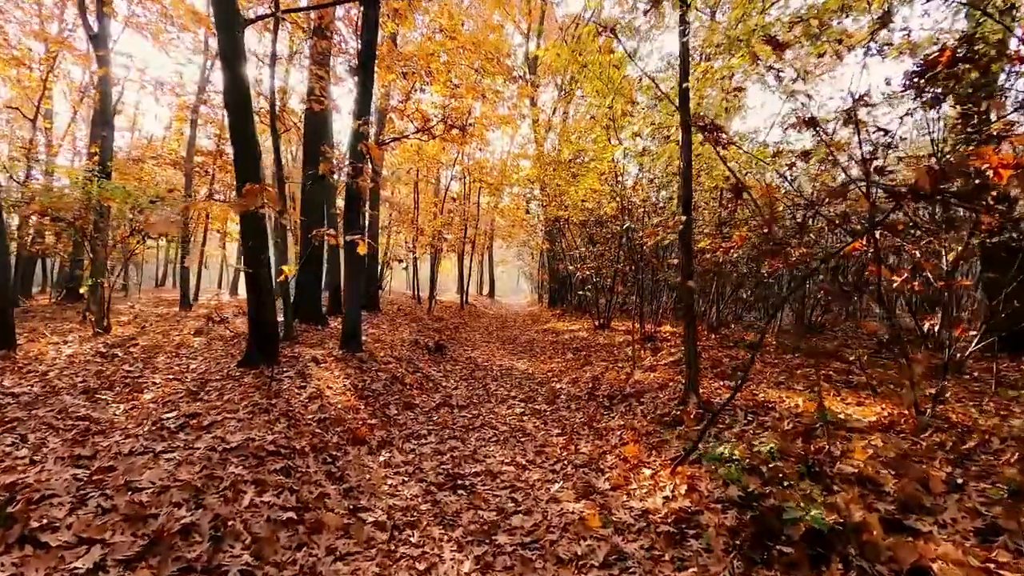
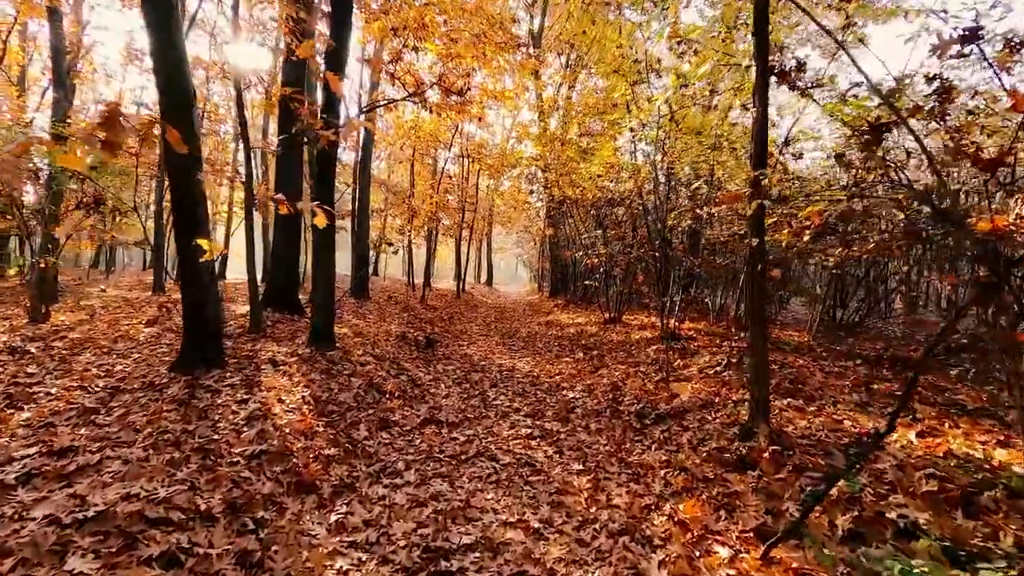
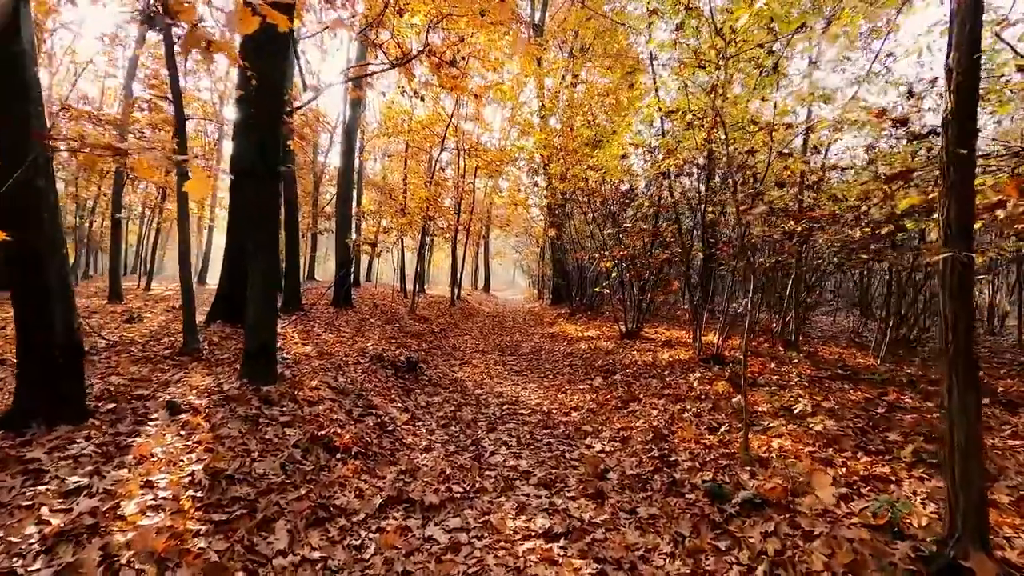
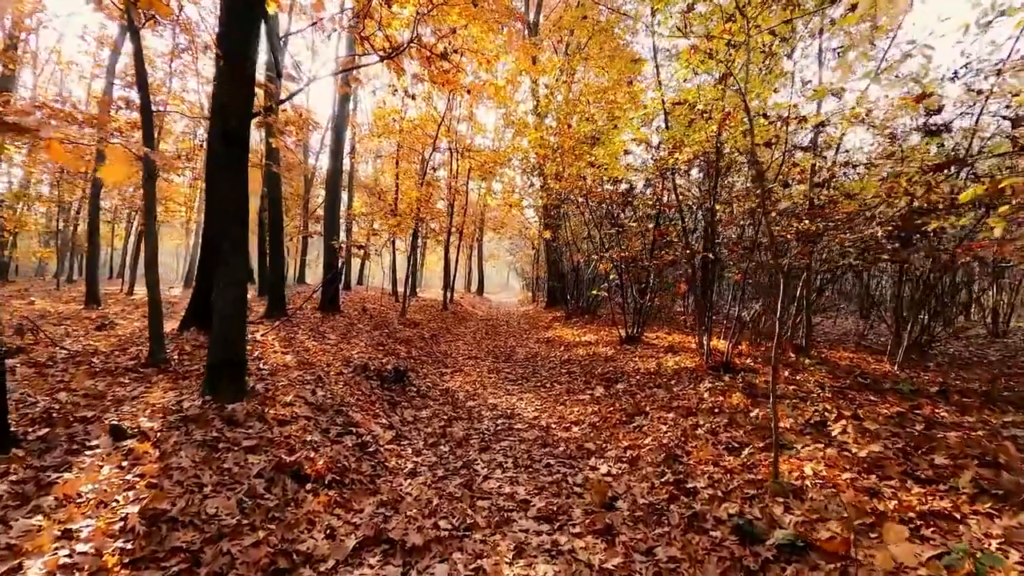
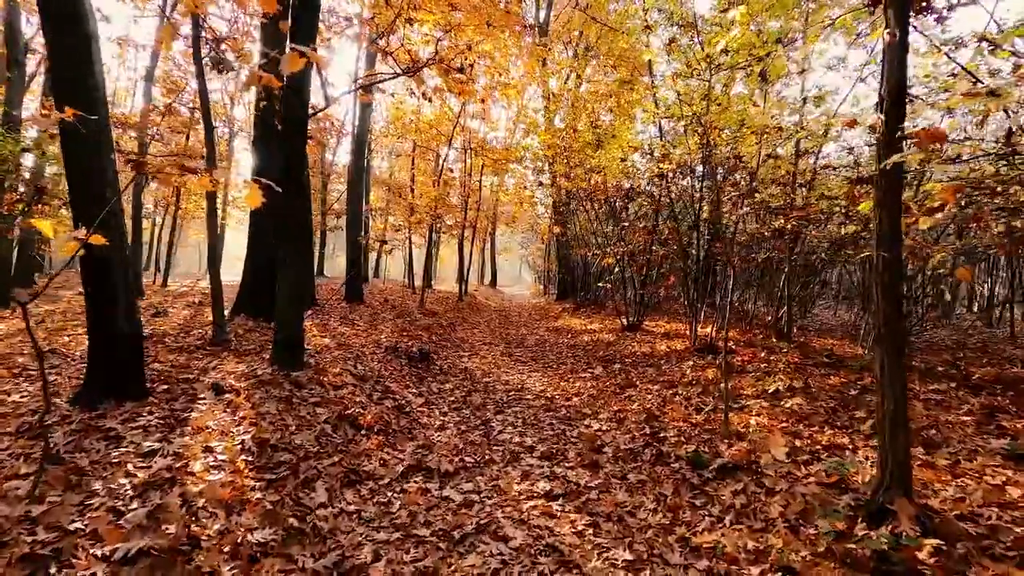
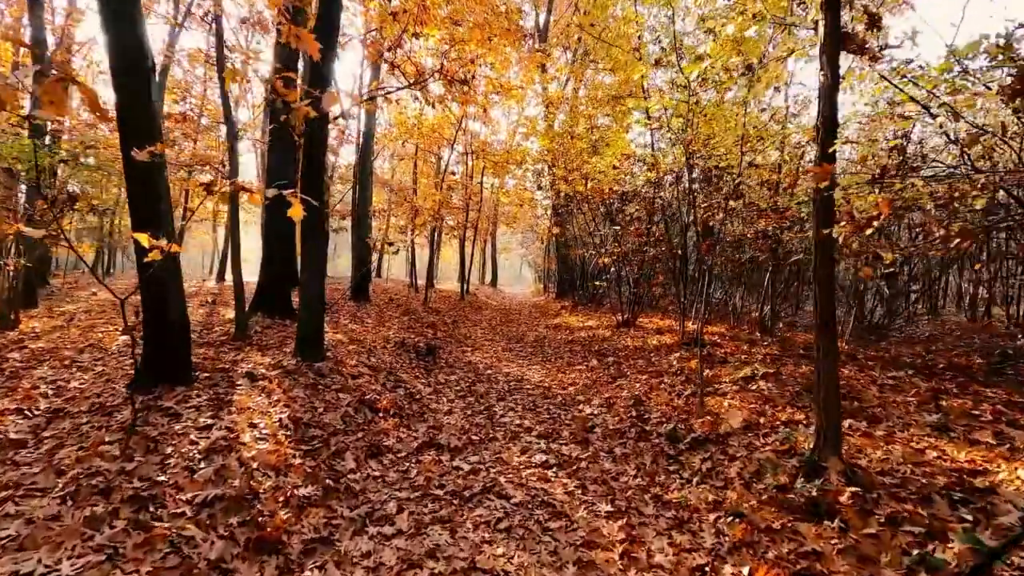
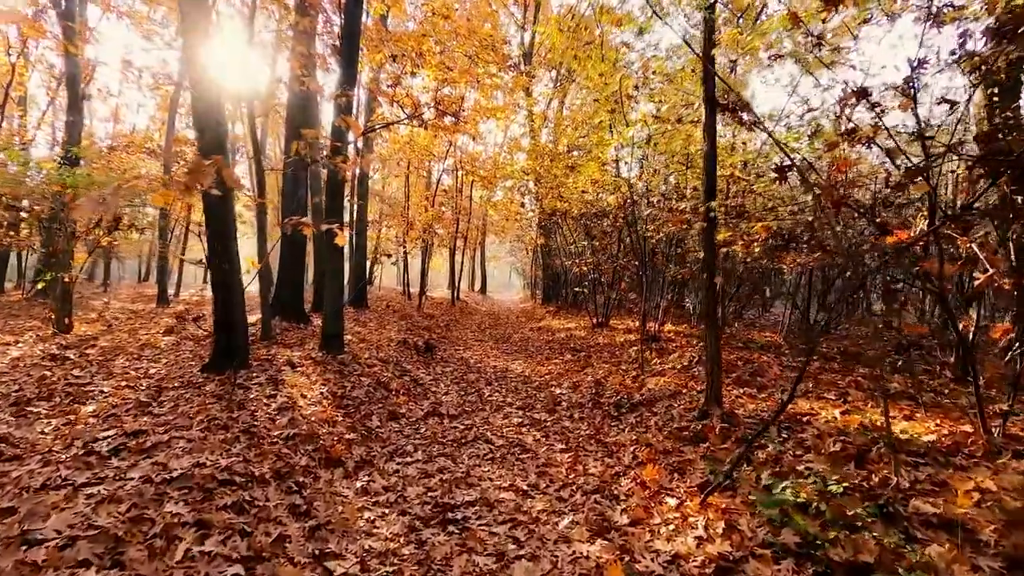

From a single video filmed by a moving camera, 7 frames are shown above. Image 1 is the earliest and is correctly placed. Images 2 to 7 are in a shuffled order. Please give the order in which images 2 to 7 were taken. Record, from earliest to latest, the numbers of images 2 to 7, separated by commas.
7, 2, 6, 5, 3, 4
